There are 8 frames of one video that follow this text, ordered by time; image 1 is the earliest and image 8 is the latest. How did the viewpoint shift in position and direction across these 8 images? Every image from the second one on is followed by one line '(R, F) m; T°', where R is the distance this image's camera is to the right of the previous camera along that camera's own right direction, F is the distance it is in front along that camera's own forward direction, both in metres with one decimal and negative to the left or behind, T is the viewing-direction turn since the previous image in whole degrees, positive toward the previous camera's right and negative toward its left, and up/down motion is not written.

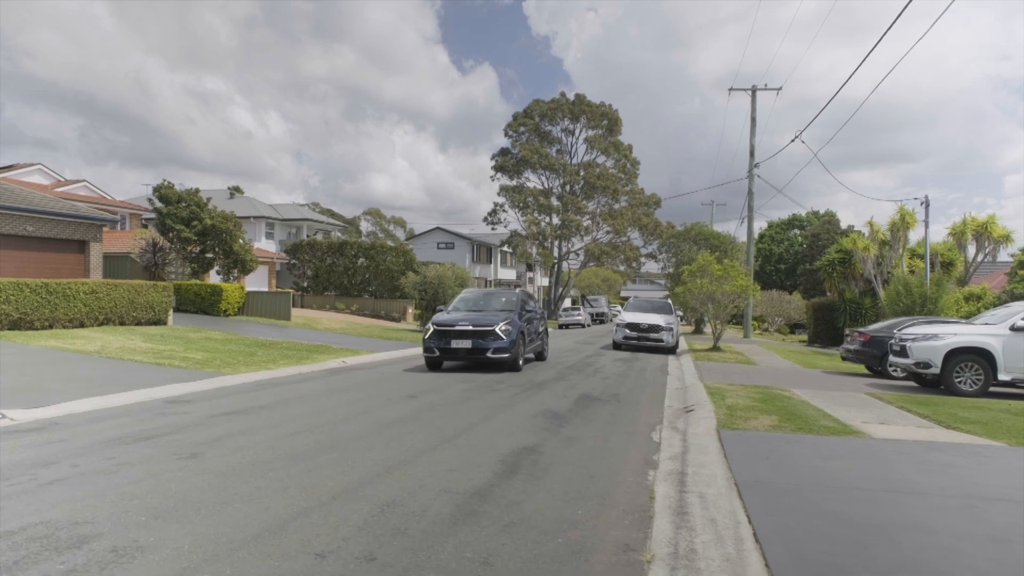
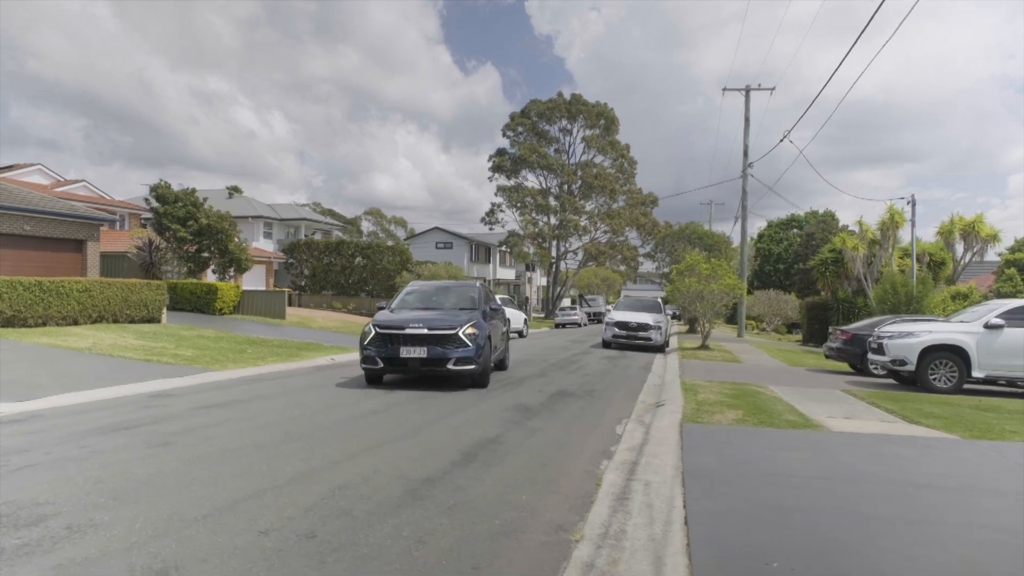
(+0.4, -0.2) m; 0°
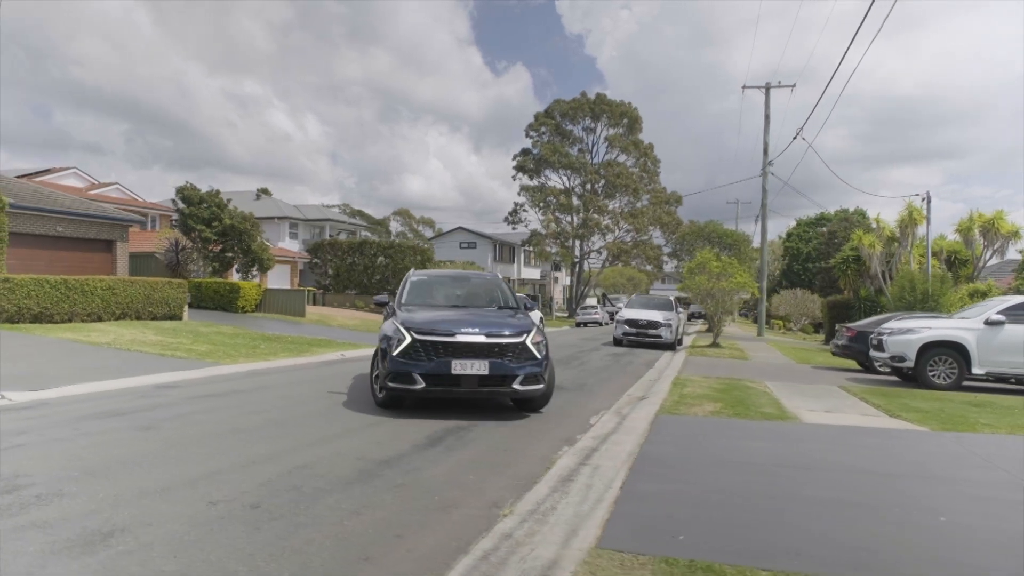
(+0.6, -0.3) m; -2°
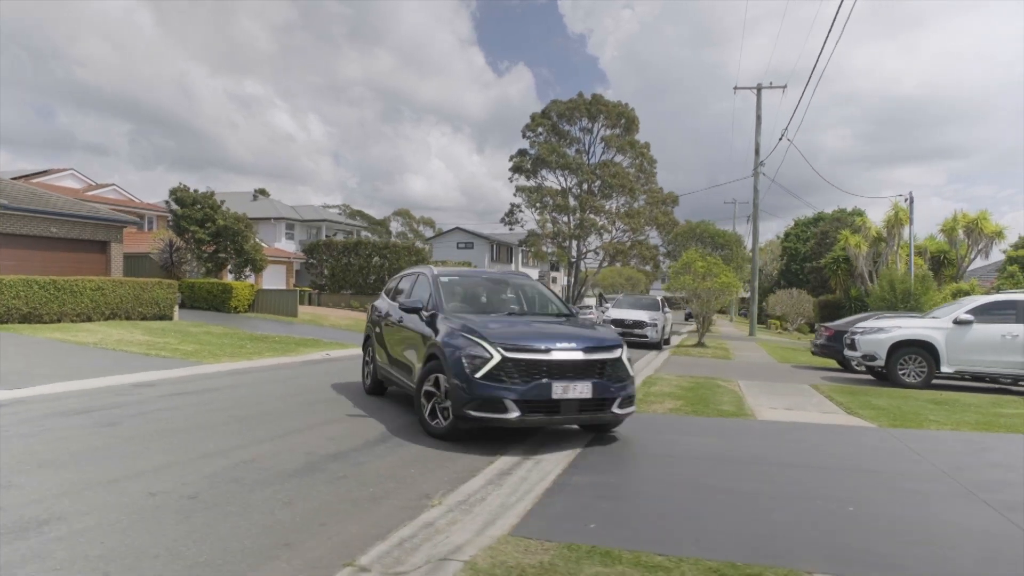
(+0.5, -0.2) m; 0°
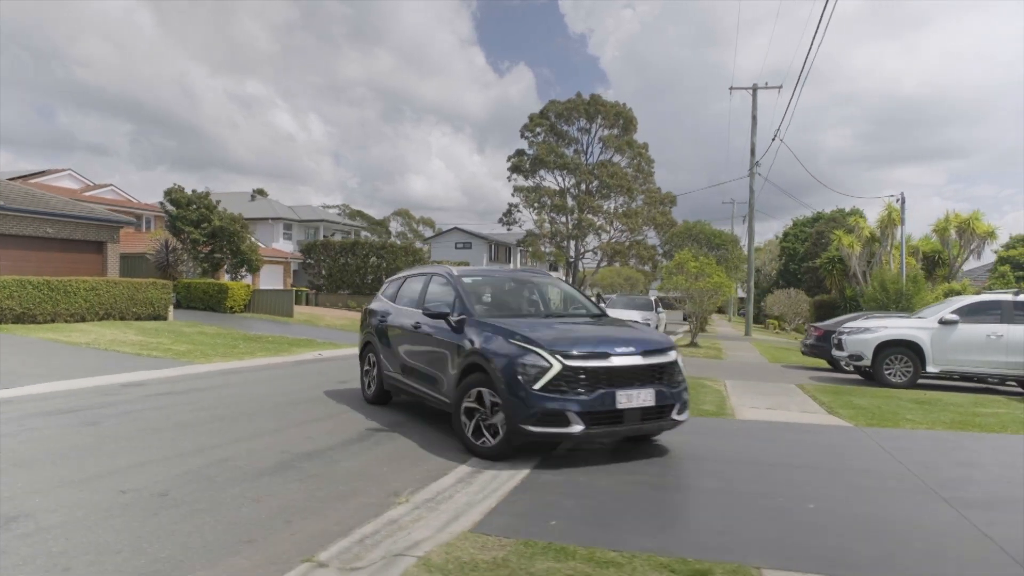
(+0.2, -0.1) m; 0°
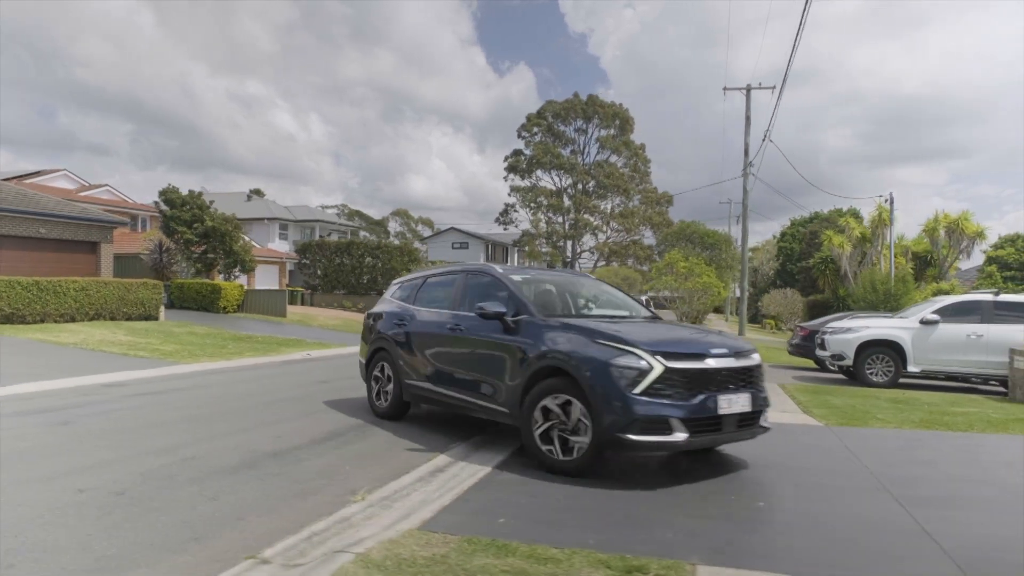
(+0.3, -0.1) m; 0°
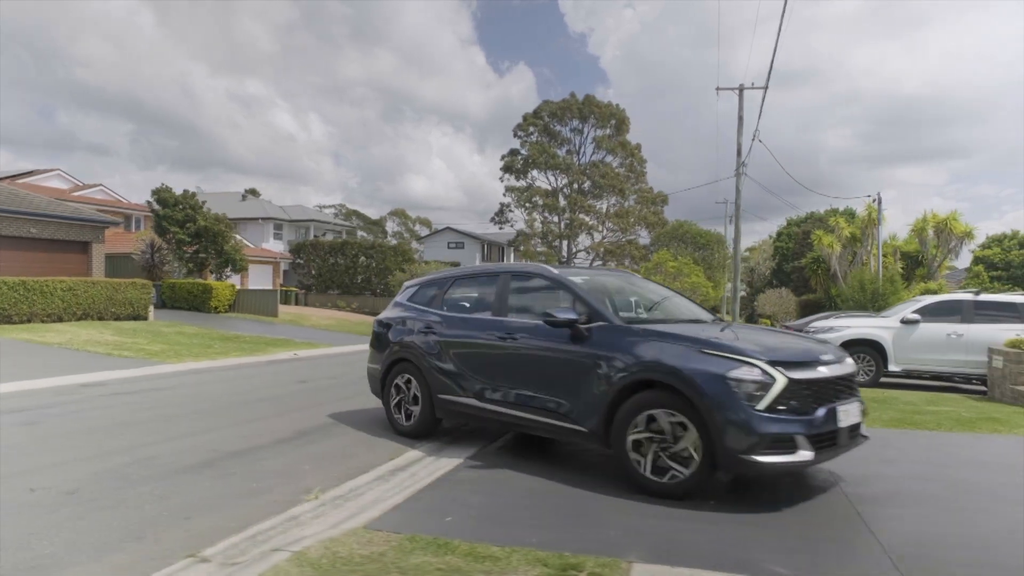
(+0.3, 0.0) m; 0°
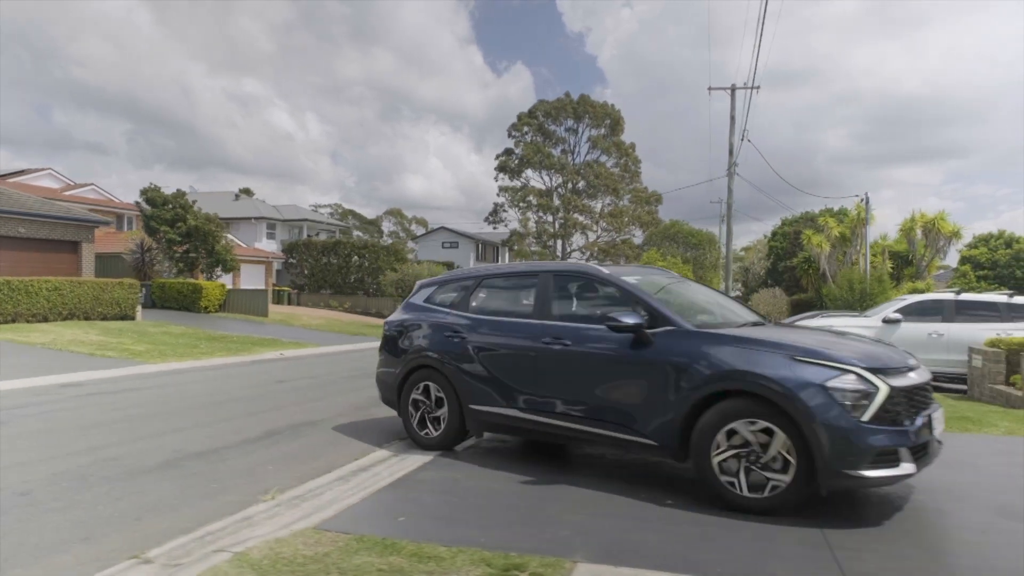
(+0.3, 0.0) m; 0°
